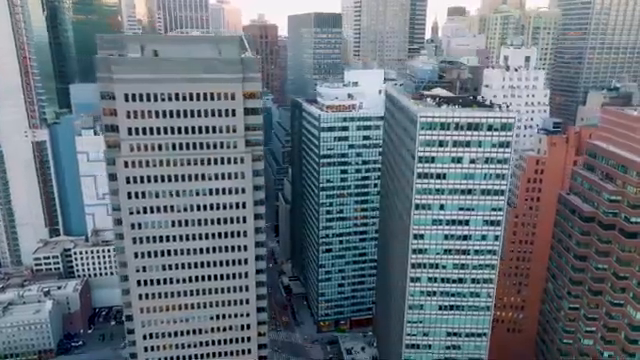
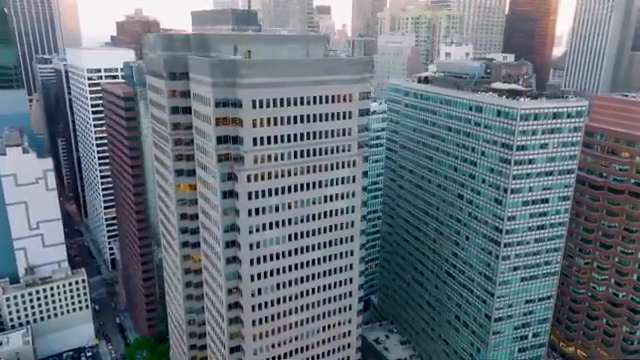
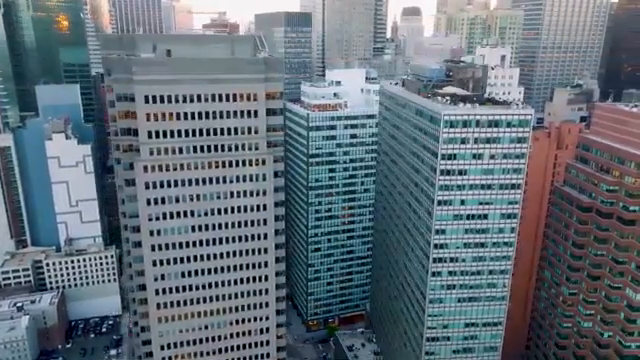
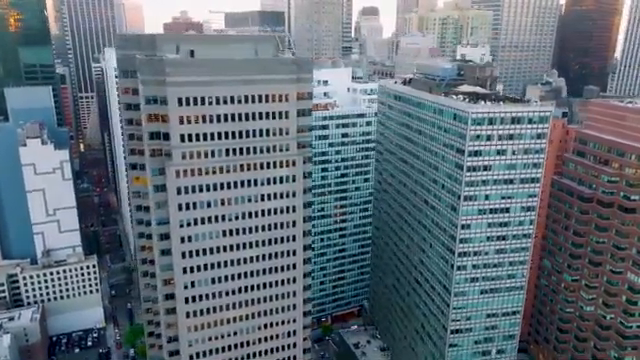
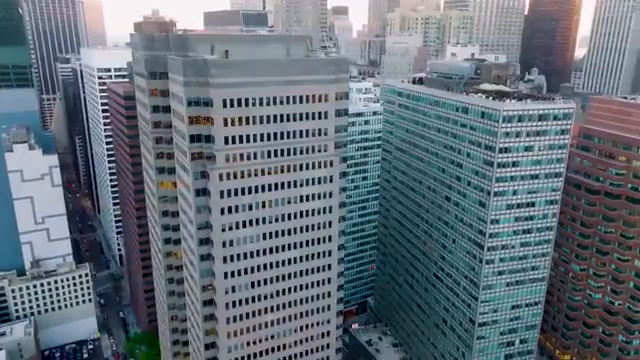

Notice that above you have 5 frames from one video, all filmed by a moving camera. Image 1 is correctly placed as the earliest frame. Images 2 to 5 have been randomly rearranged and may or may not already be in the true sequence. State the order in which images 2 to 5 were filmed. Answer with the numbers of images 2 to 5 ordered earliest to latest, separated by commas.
3, 4, 5, 2
